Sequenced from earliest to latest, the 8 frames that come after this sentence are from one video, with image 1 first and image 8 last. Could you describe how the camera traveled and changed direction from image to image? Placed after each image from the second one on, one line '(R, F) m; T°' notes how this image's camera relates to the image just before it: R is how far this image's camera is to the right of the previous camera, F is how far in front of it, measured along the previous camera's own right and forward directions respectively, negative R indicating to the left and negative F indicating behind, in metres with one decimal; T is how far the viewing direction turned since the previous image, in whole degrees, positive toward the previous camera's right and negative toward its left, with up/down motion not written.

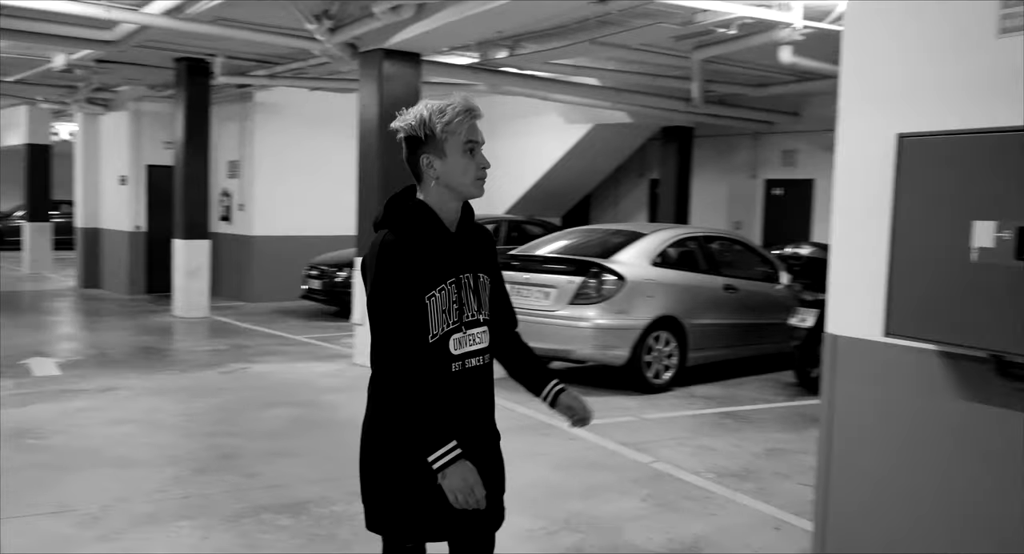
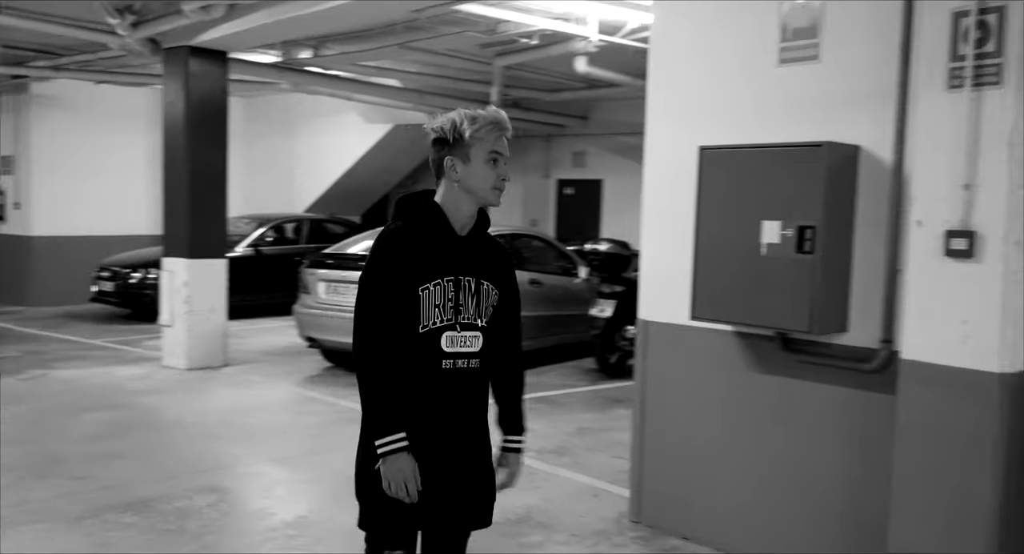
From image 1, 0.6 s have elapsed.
(-0.2, -0.2) m; +12°
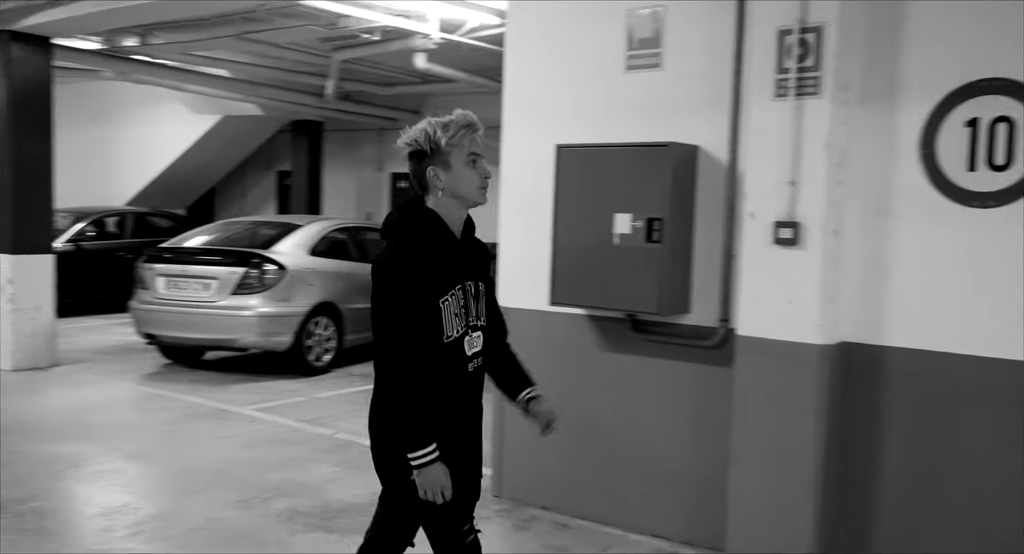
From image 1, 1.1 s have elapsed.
(-0.2, -0.2) m; +10°
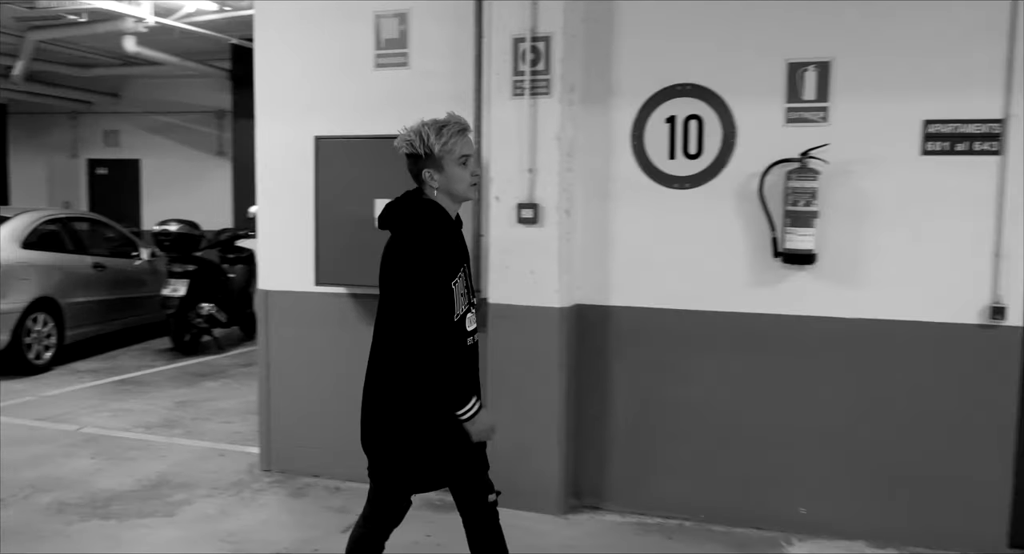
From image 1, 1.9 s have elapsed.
(-0.3, -0.3) m; +18°
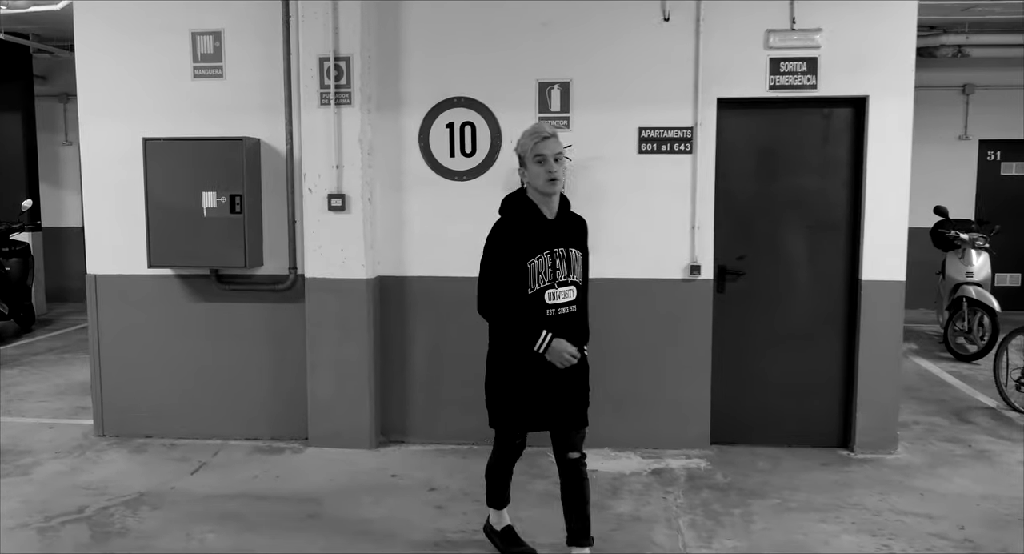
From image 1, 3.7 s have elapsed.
(-0.3, -0.8) m; +15°
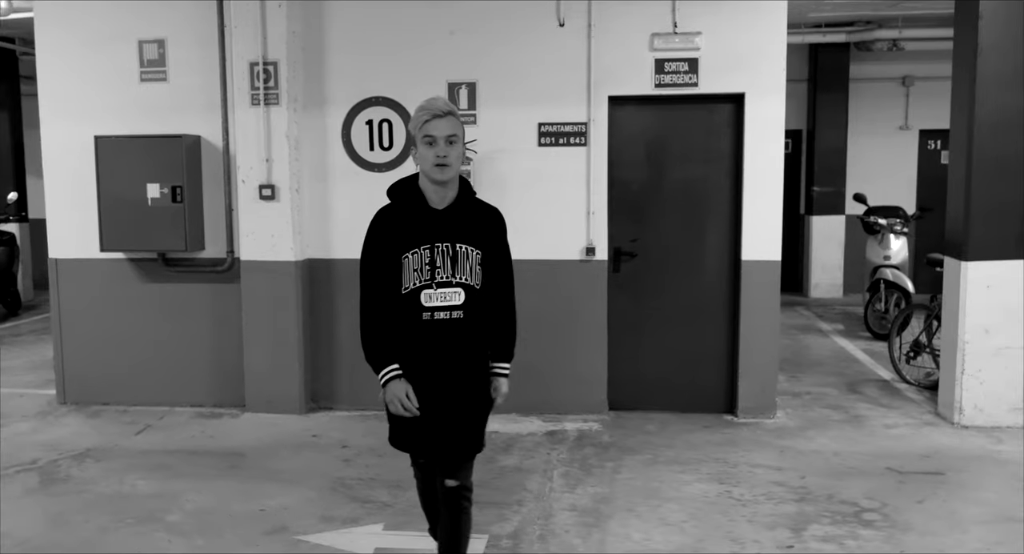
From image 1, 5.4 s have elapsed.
(+0.5, -0.5) m; -1°
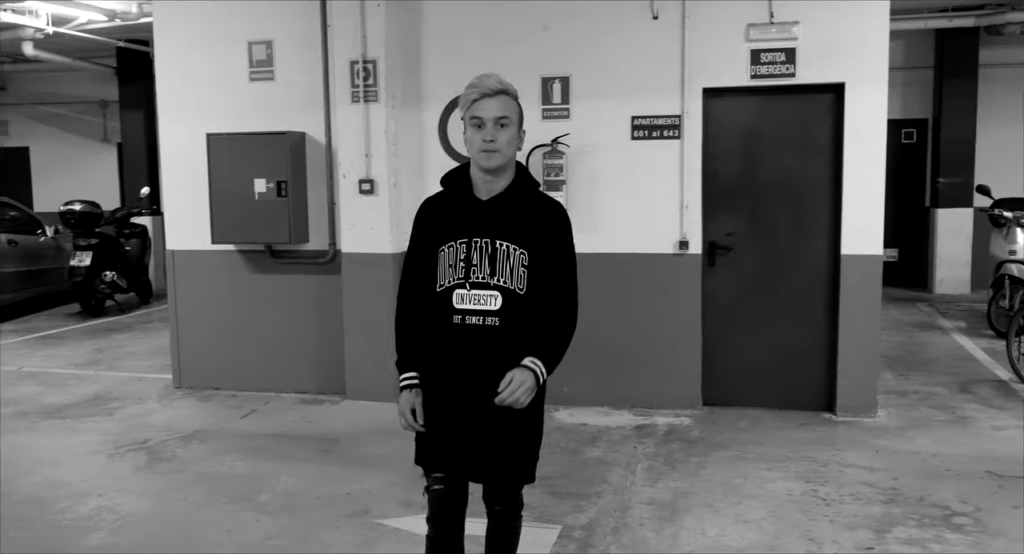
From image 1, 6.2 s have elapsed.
(+0.2, 0.0) m; -7°
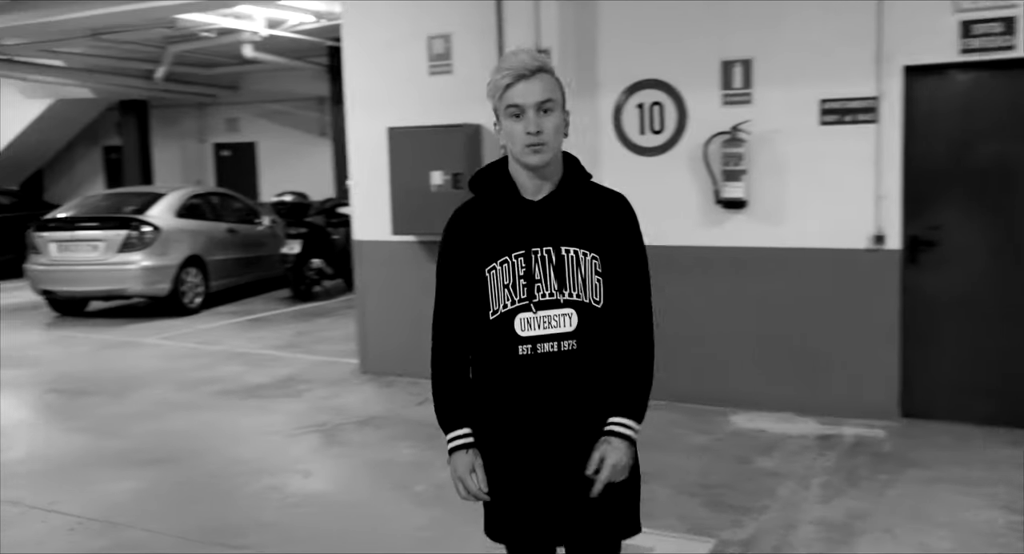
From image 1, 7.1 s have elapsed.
(+0.2, +0.2) m; -13°
